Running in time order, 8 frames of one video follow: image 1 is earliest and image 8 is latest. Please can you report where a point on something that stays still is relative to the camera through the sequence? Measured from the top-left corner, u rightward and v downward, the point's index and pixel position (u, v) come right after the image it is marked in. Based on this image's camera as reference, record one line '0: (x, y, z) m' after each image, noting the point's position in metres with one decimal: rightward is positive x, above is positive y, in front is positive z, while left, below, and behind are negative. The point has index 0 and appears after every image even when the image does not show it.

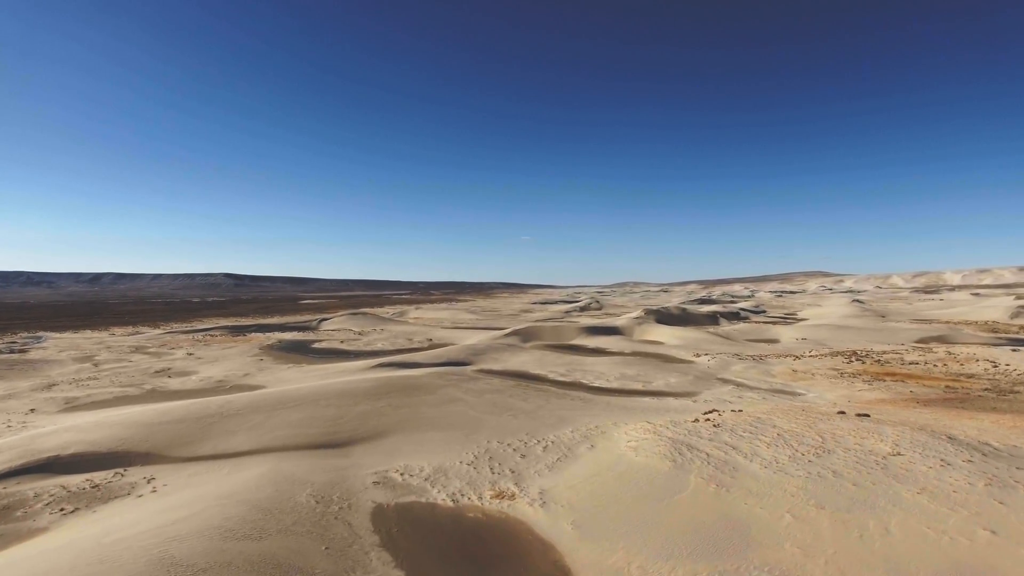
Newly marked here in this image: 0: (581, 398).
0: (+1.5, -2.4, +16.0) m
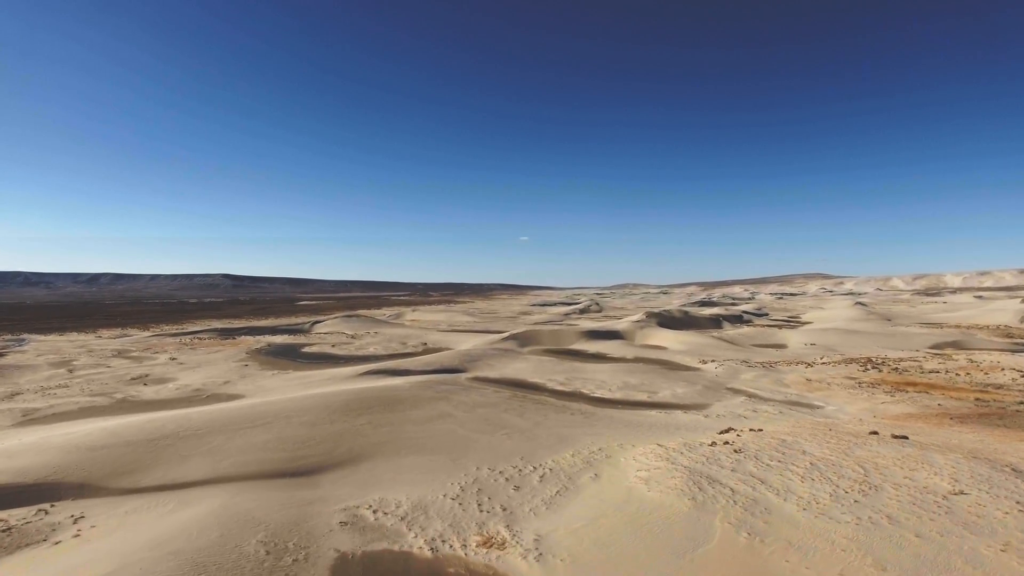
0: (+1.4, -2.5, +14.7) m
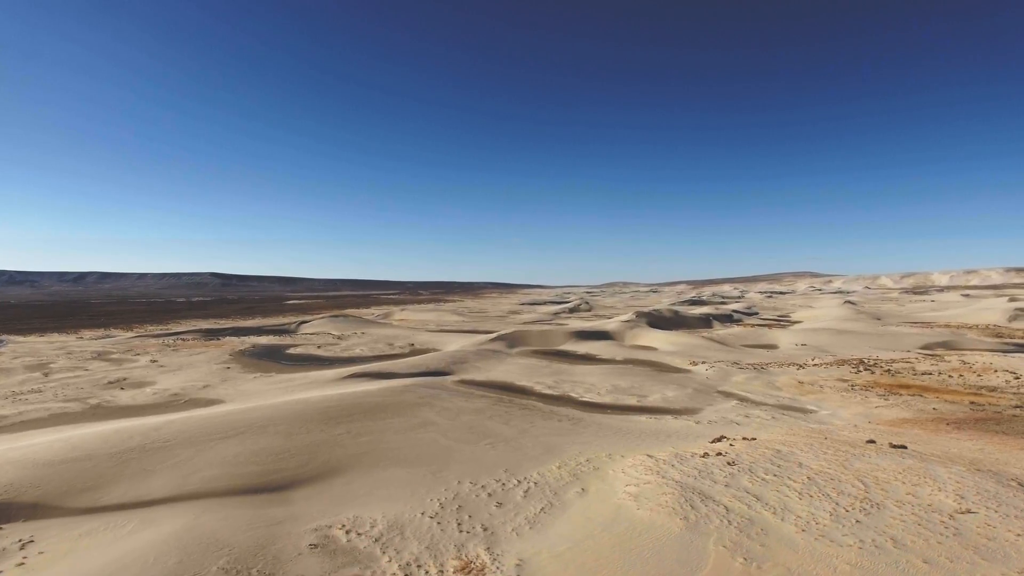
0: (+1.1, -2.5, +14.3) m
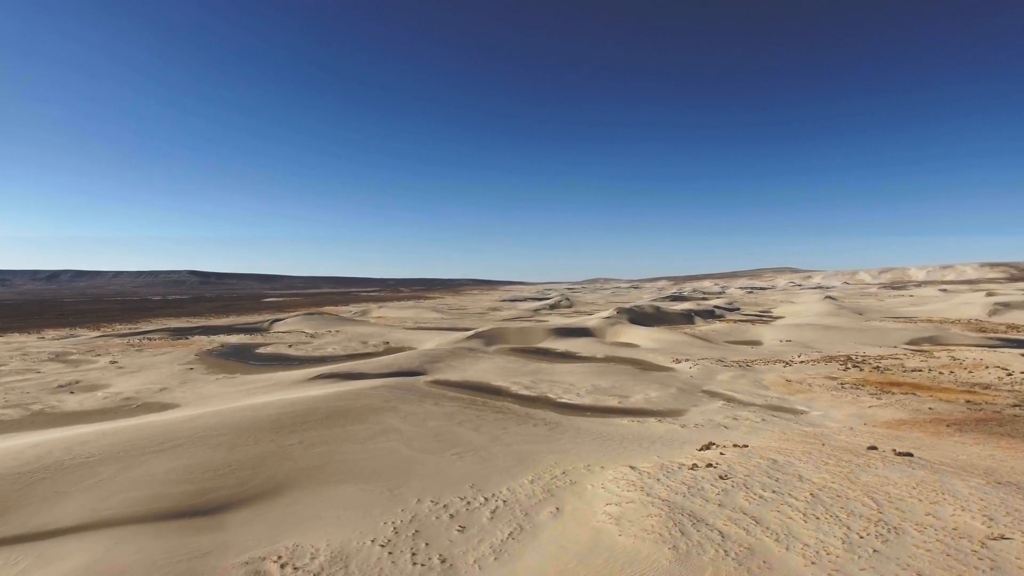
0: (+0.7, -2.4, +13.4) m
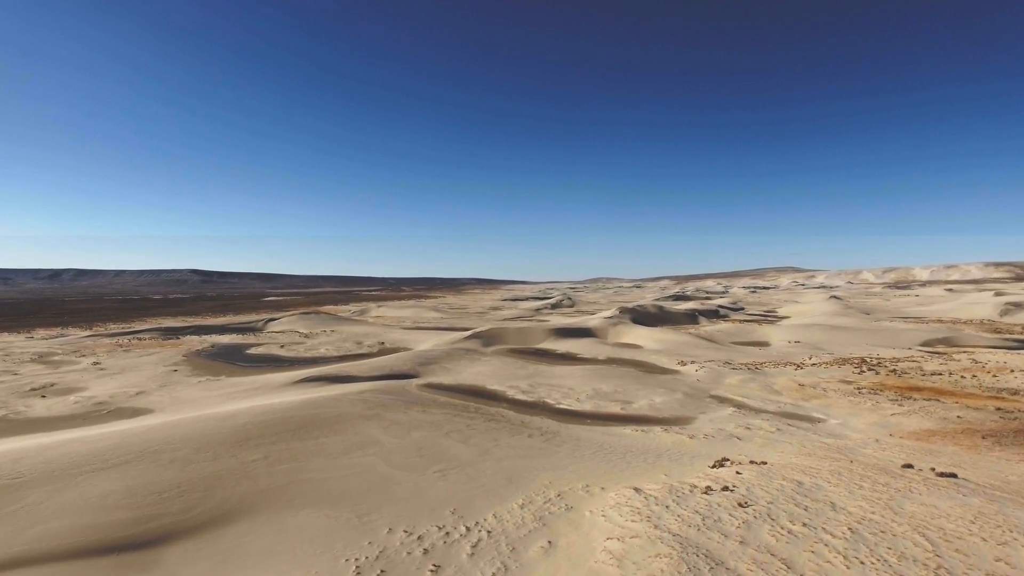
0: (+0.5, -2.4, +12.3) m
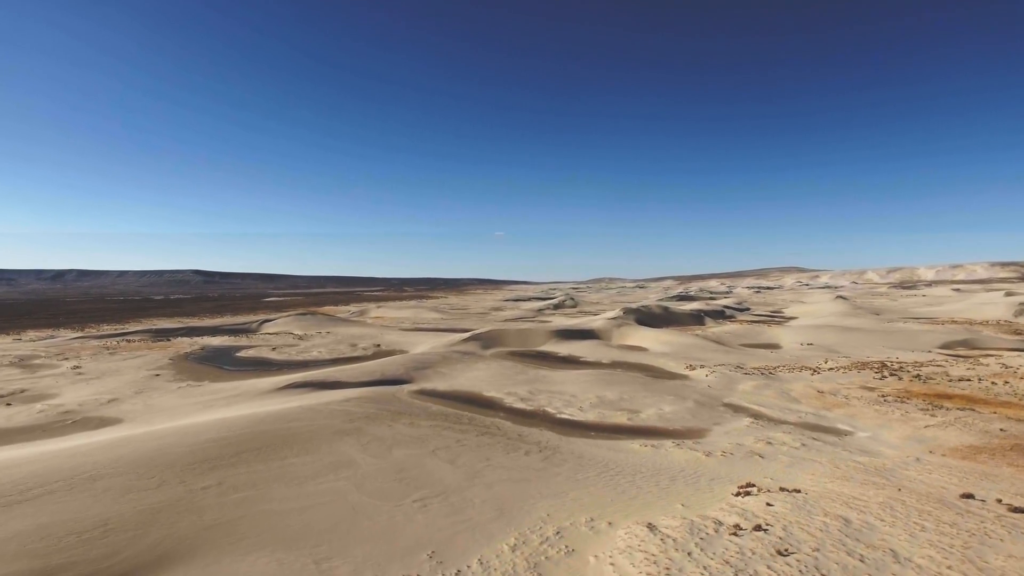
0: (+0.5, -2.4, +11.1) m
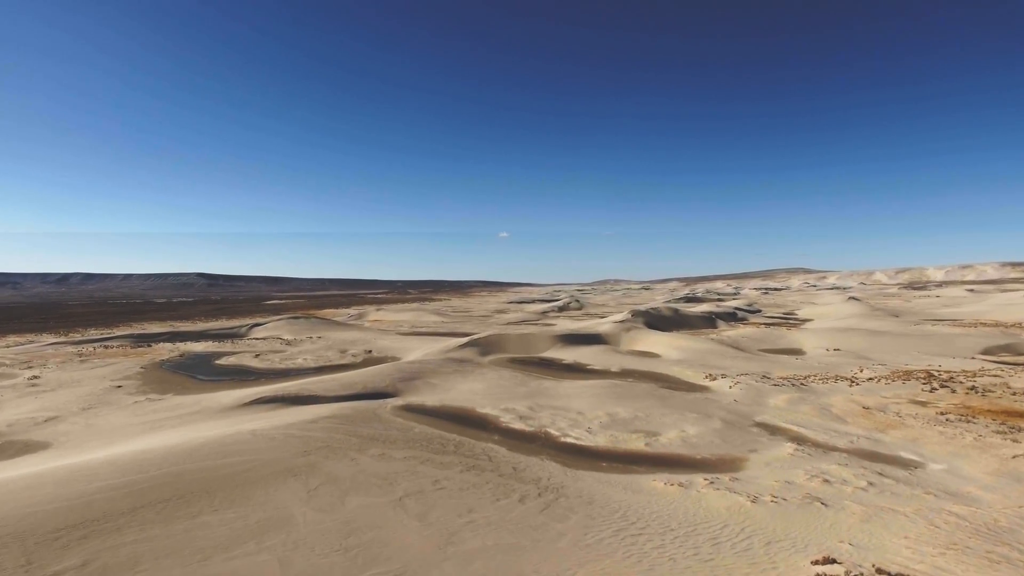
0: (+0.4, -2.4, +8.9) m
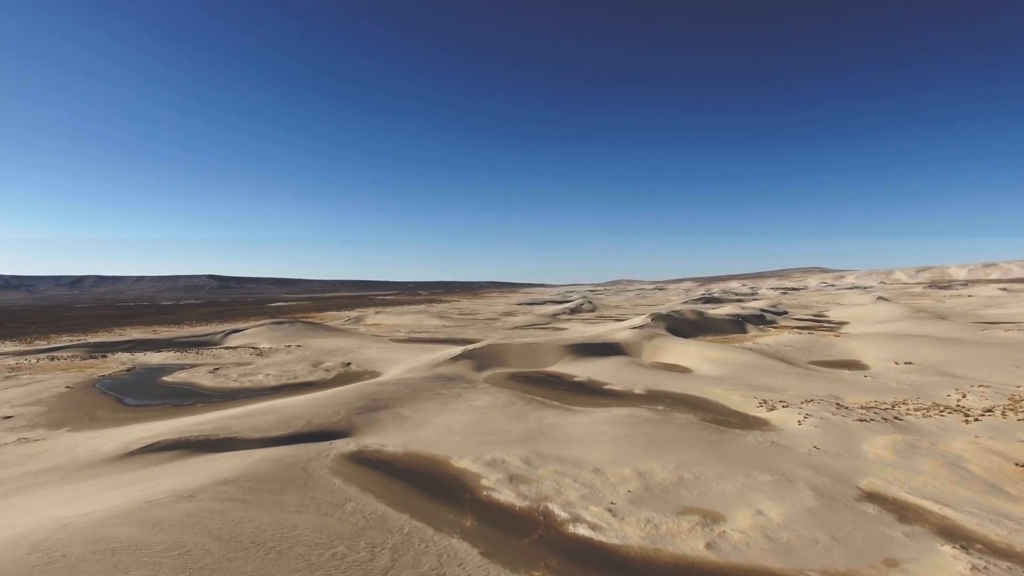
0: (+0.1, -2.4, +4.4) m
